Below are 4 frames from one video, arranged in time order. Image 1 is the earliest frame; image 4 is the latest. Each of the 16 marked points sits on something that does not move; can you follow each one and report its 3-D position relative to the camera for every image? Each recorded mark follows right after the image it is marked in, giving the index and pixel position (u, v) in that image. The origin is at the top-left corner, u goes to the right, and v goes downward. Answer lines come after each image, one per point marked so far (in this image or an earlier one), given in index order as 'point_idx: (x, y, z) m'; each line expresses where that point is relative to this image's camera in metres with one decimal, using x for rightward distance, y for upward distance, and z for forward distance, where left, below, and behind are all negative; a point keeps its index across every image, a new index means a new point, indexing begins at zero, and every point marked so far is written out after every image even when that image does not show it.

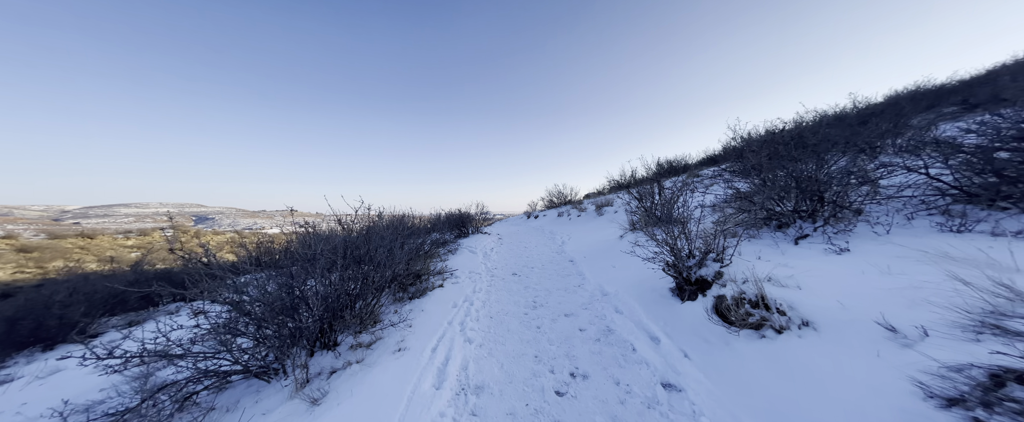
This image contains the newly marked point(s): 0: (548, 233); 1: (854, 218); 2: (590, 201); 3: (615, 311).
0: (+1.7, -1.0, +10.8) m
1: (+4.3, -0.1, +3.0) m
2: (+4.9, +0.6, +14.4) m
3: (+1.5, -1.5, +3.6) m
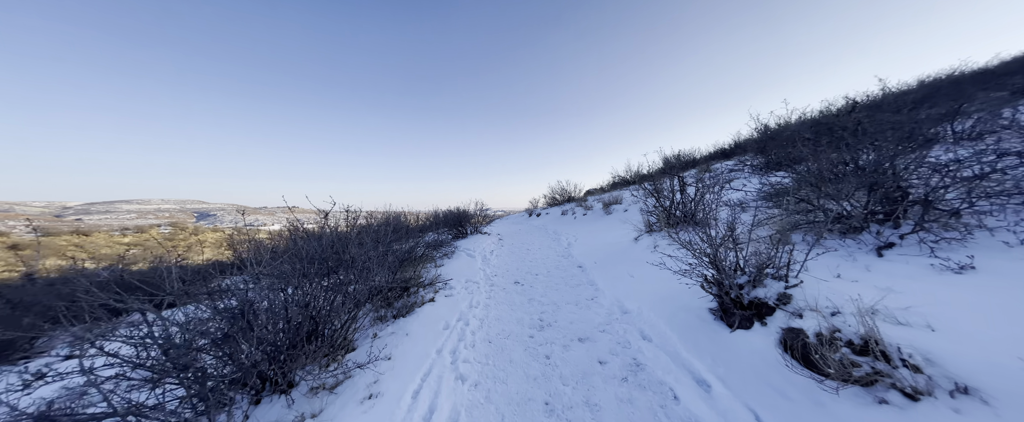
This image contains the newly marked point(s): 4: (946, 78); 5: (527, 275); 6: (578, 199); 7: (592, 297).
0: (+1.8, -1.0, +10.1) m
1: (+4.3, -0.1, +2.3) m
2: (+5.0, +0.7, +13.7) m
3: (+1.6, -1.5, +2.9) m
4: (+13.5, +4.2, +7.5) m
5: (+0.4, -1.6, +5.6) m
6: (+4.9, +0.8, +17.4) m
7: (+1.4, -1.5, +4.1) m
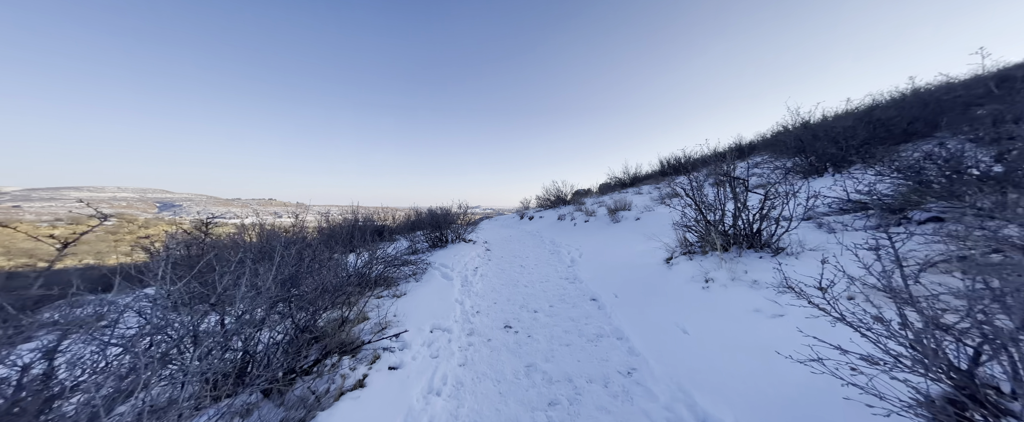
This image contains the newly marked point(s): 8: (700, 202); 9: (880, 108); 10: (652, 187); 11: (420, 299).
0: (+1.4, -1.1, +8.5) m
1: (+4.3, -0.4, +0.9) m
2: (+4.4, +0.5, +12.3) m
3: (+1.5, -1.8, +1.3) m
4: (+13.3, +3.7, +6.5) m
5: (+0.2, -1.7, +4.0) m
6: (+4.1, +0.6, +15.9) m
7: (+1.2, -1.7, +2.5) m
8: (+3.3, +0.2, +4.2) m
9: (+10.2, +2.9, +6.6) m
10: (+8.6, +1.5, +14.7) m
11: (-1.7, -1.6, +4.3) m
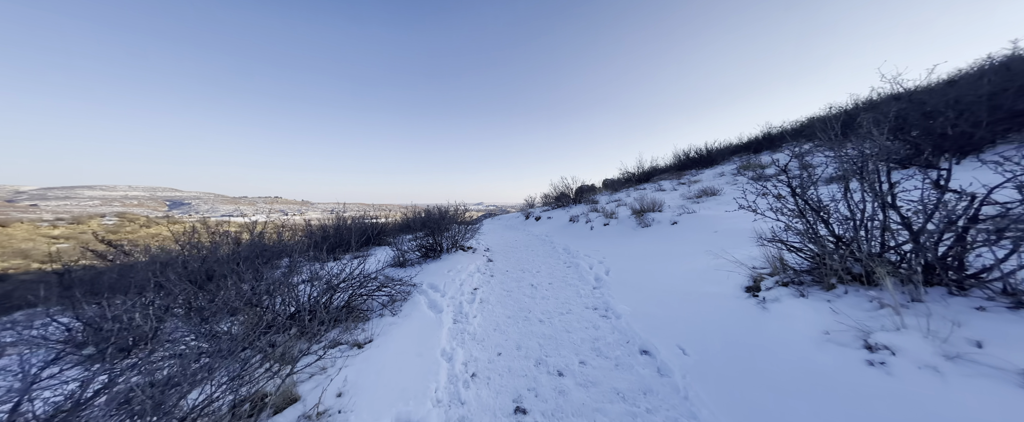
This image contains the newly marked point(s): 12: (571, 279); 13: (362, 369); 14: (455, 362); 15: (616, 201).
0: (+1.6, -1.2, +7.1) m
1: (+4.4, -0.6, -0.6) m
2: (+4.6, +0.5, +10.8) m
3: (+1.6, -1.9, -0.1) m
4: (+13.5, +3.7, +4.9) m
5: (+0.3, -1.9, +2.6) m
6: (+4.4, +0.7, +14.4) m
7: (+1.4, -1.8, +1.1) m
8: (+3.5, +0.1, +2.7) m
9: (+10.3, +2.8, +5.0) m
10: (+8.8, +1.6, +13.1) m
11: (-1.5, -1.7, +2.9) m
12: (+1.2, -1.5, +5.3) m
13: (-1.6, -1.7, +2.5) m
14: (-0.7, -1.8, +2.9) m
15: (+4.8, +0.5, +11.2) m
